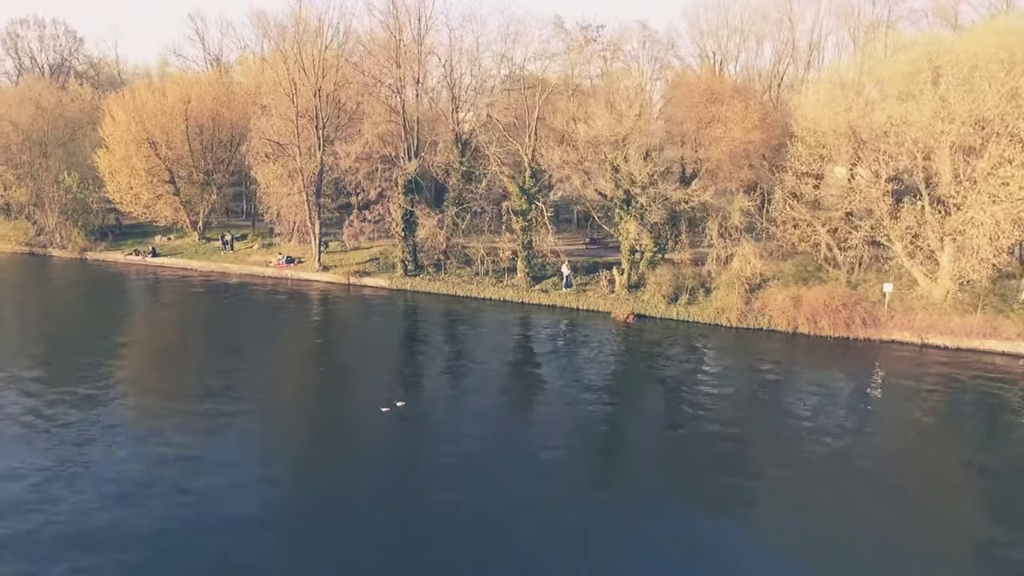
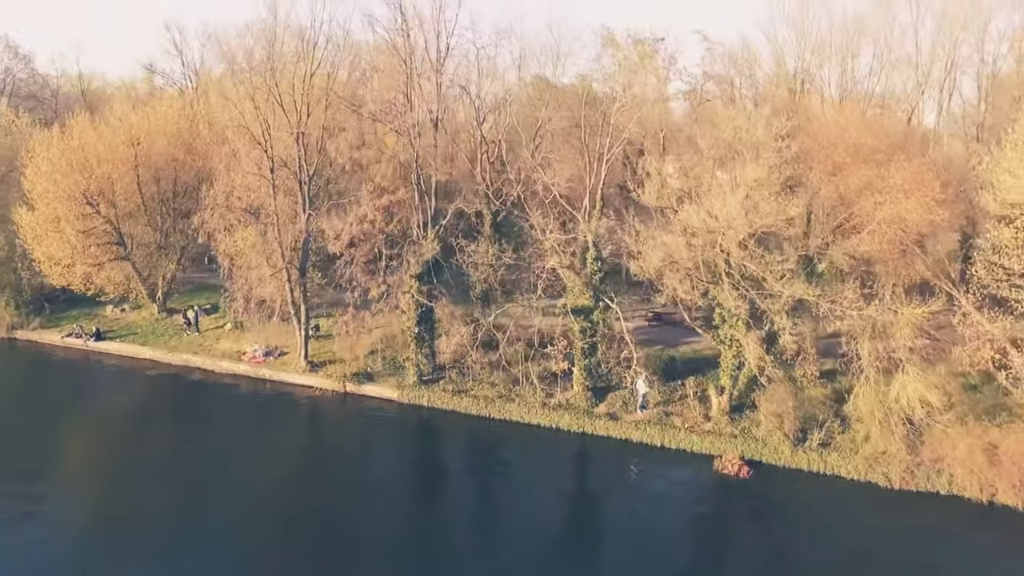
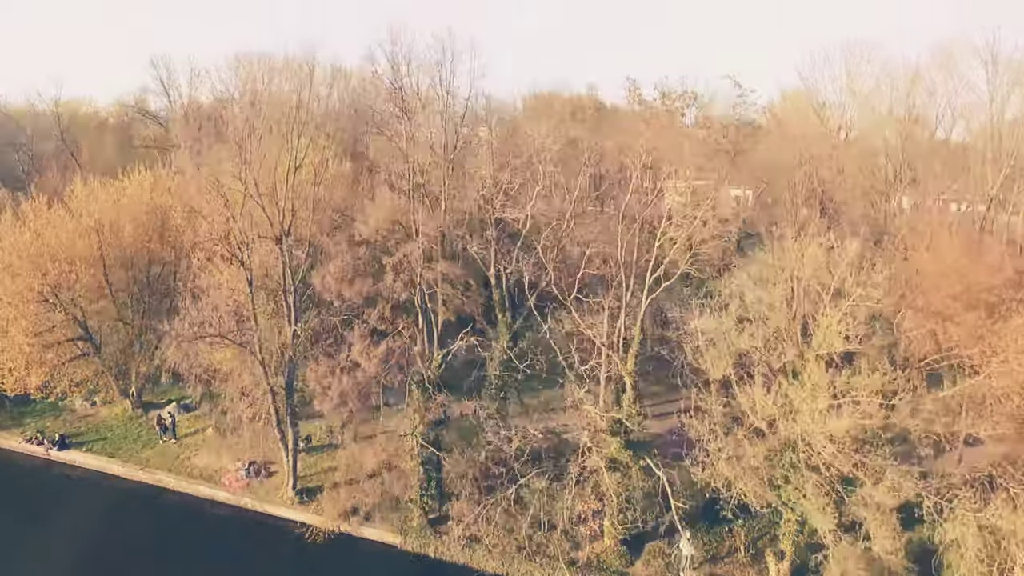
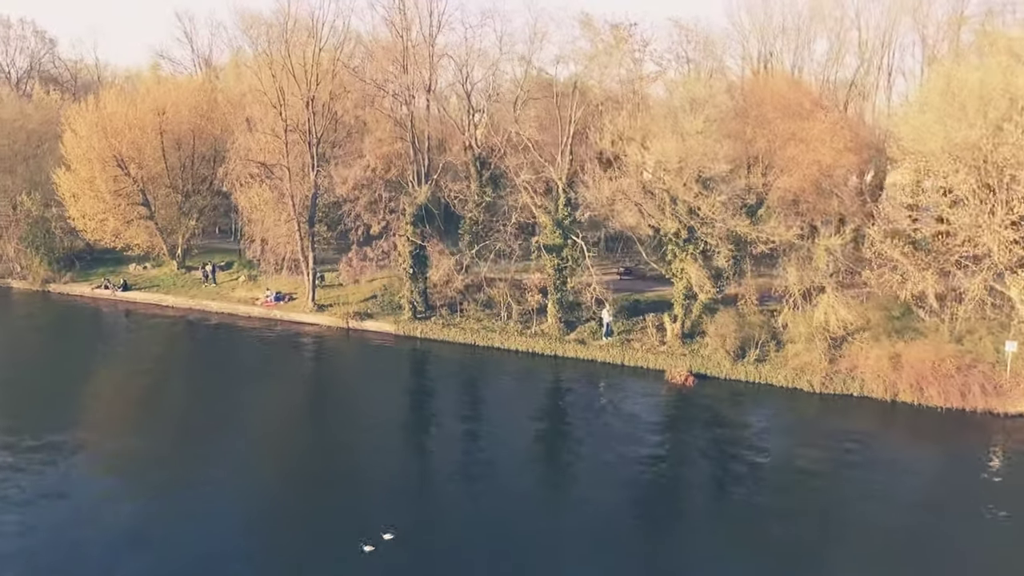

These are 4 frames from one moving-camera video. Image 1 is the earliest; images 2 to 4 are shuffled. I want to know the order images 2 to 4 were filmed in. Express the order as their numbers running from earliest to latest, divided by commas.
4, 2, 3
